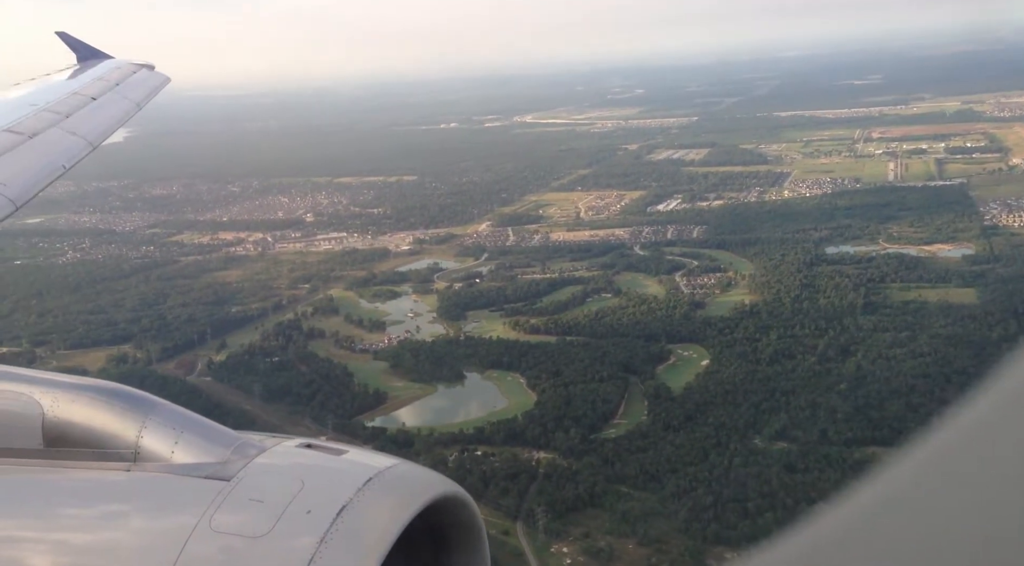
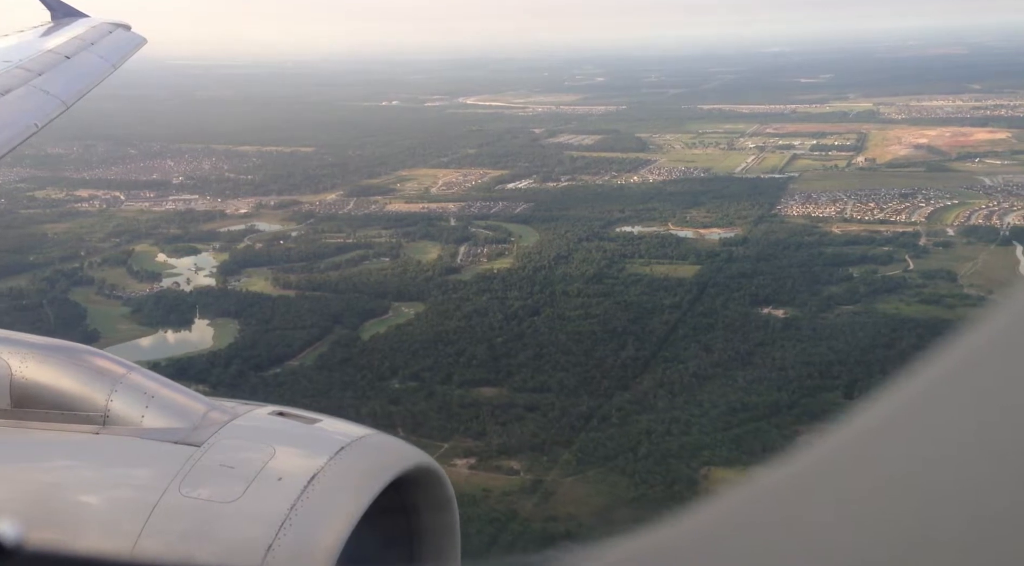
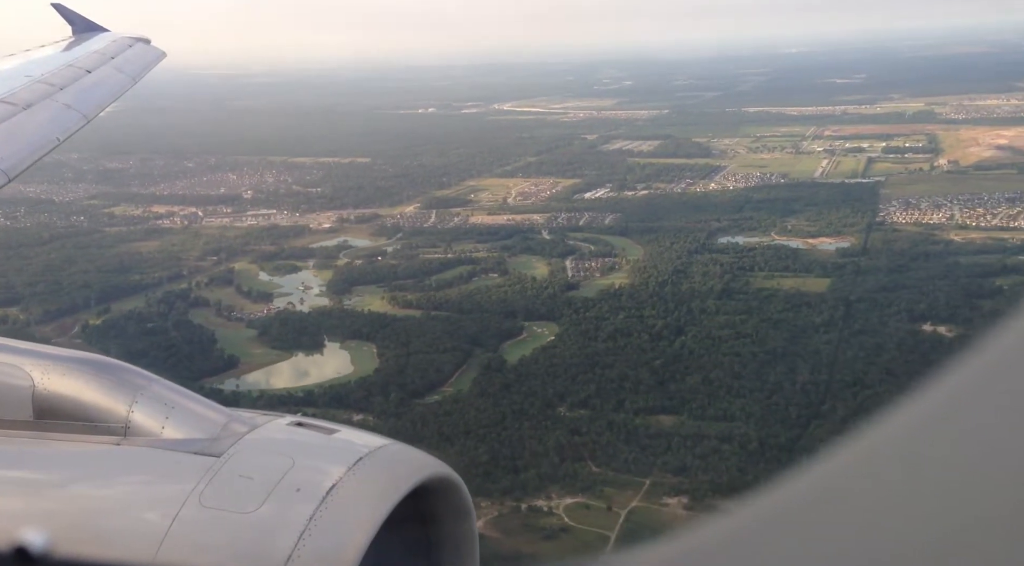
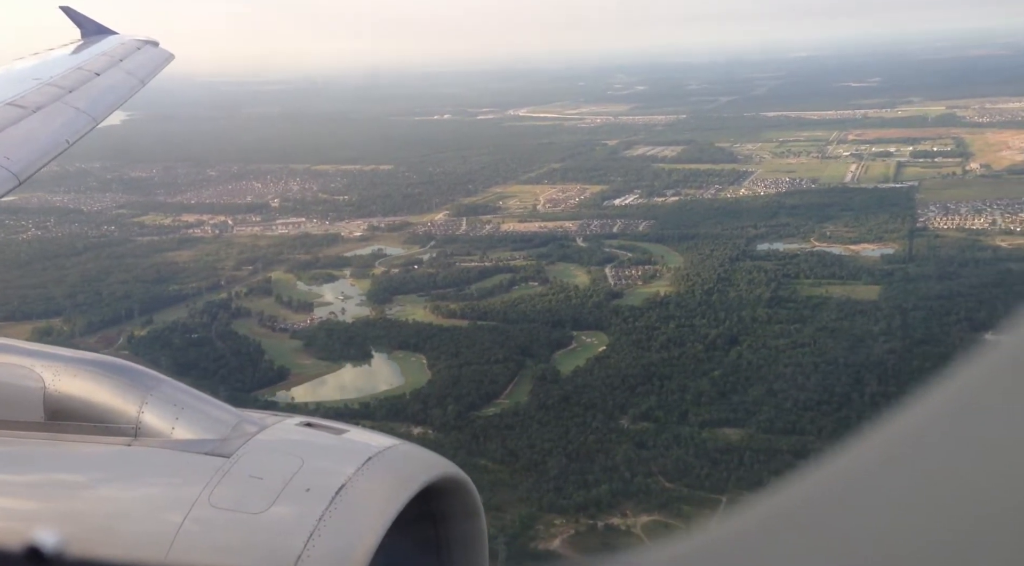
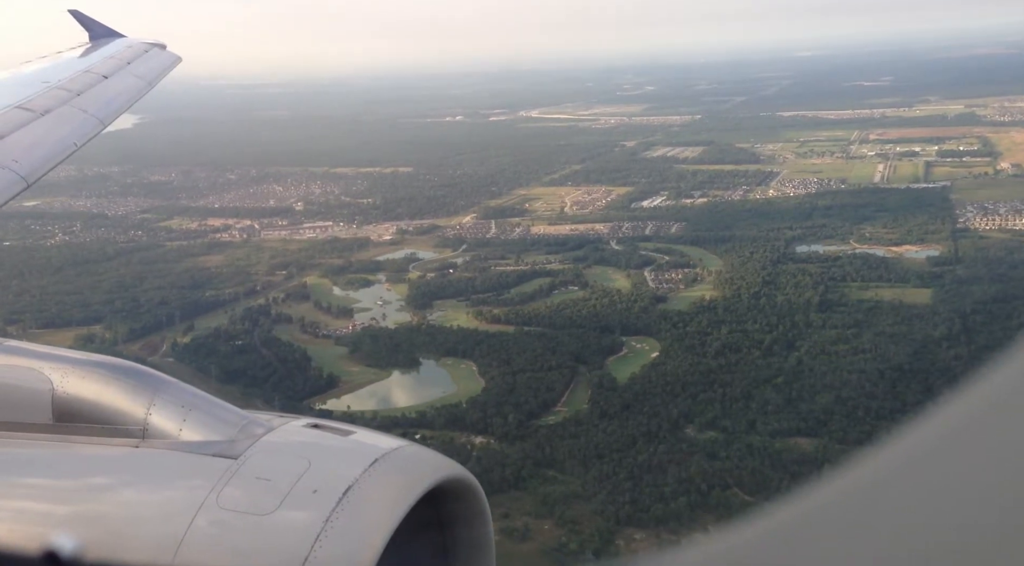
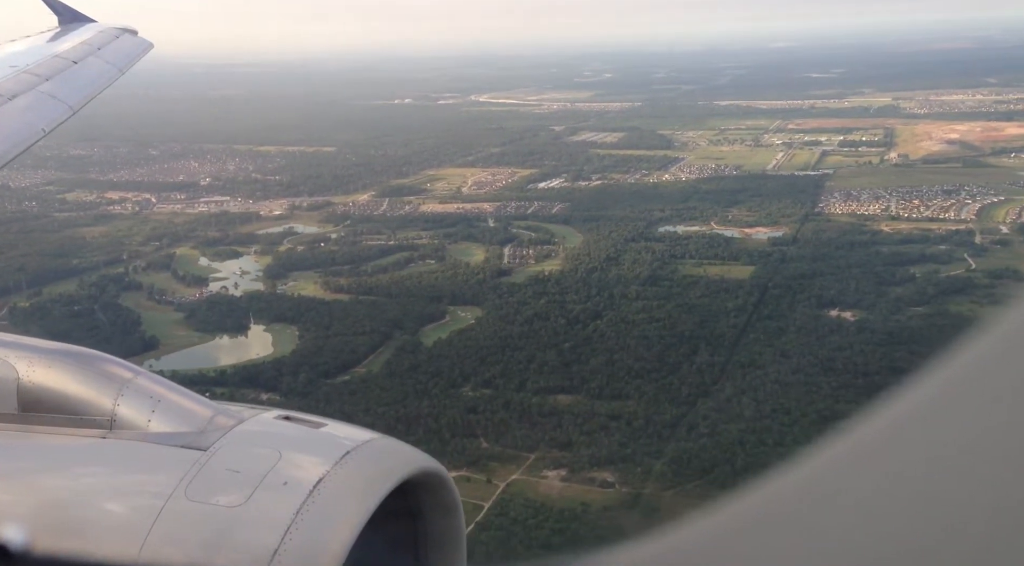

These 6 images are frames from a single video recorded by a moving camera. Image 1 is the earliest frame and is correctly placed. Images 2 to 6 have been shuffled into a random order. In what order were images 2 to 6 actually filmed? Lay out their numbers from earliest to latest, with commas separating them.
5, 4, 3, 6, 2
